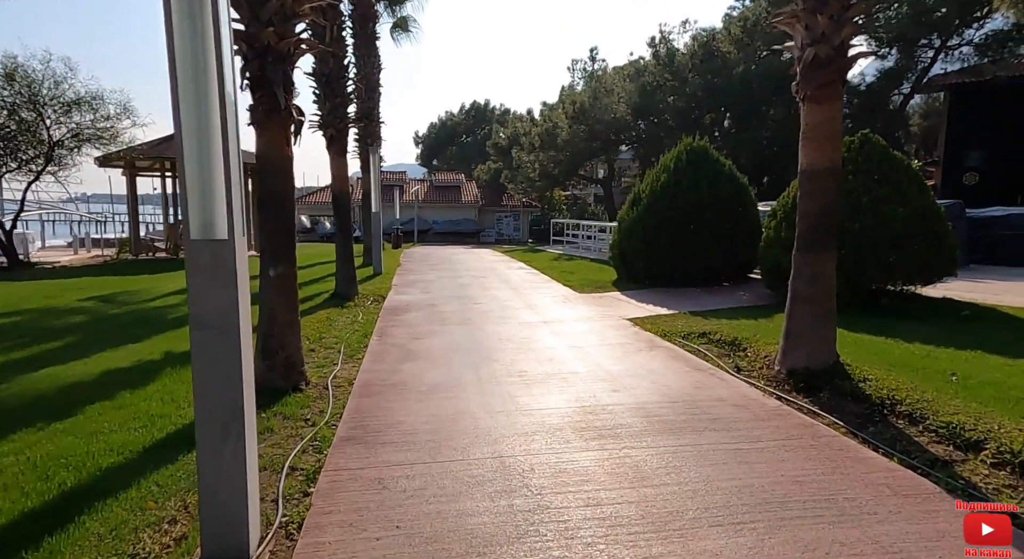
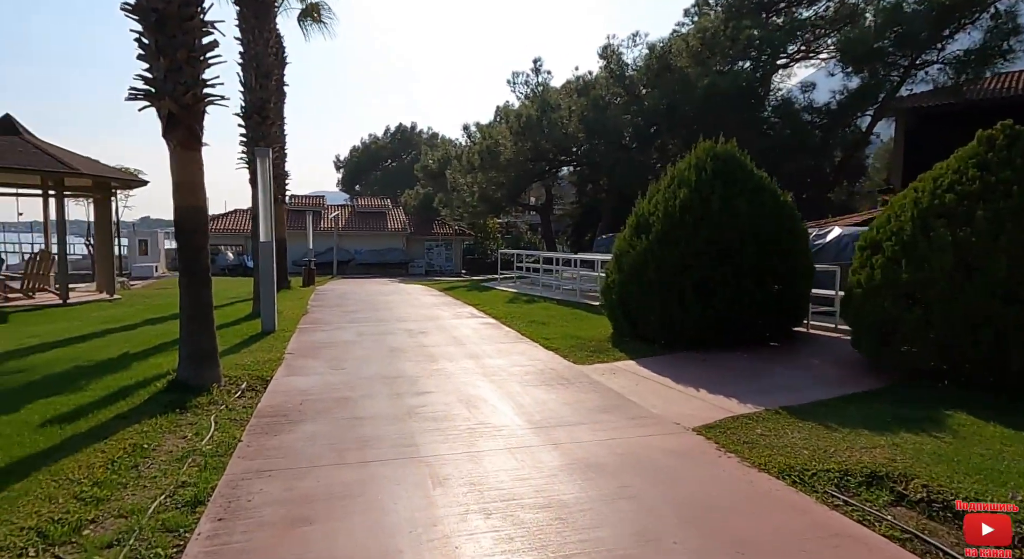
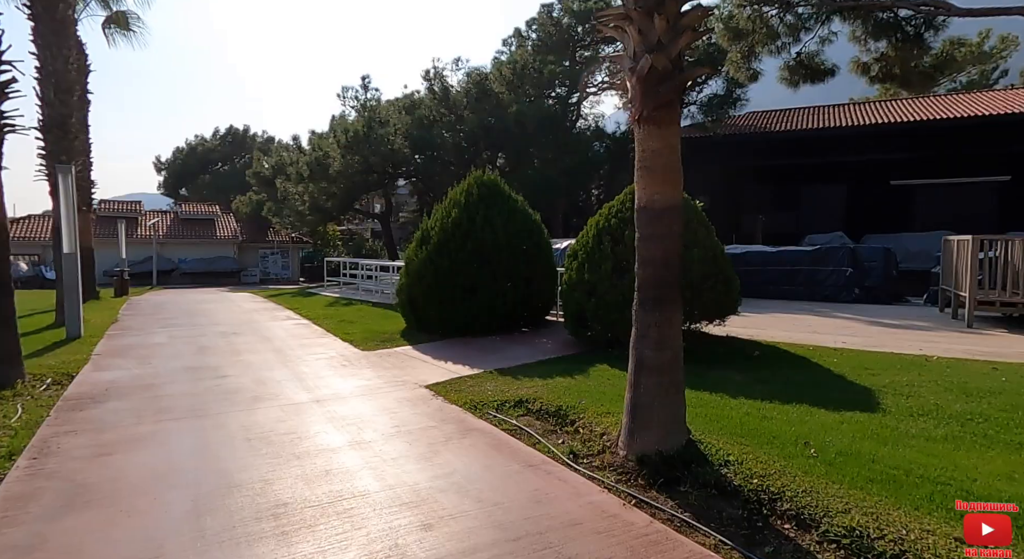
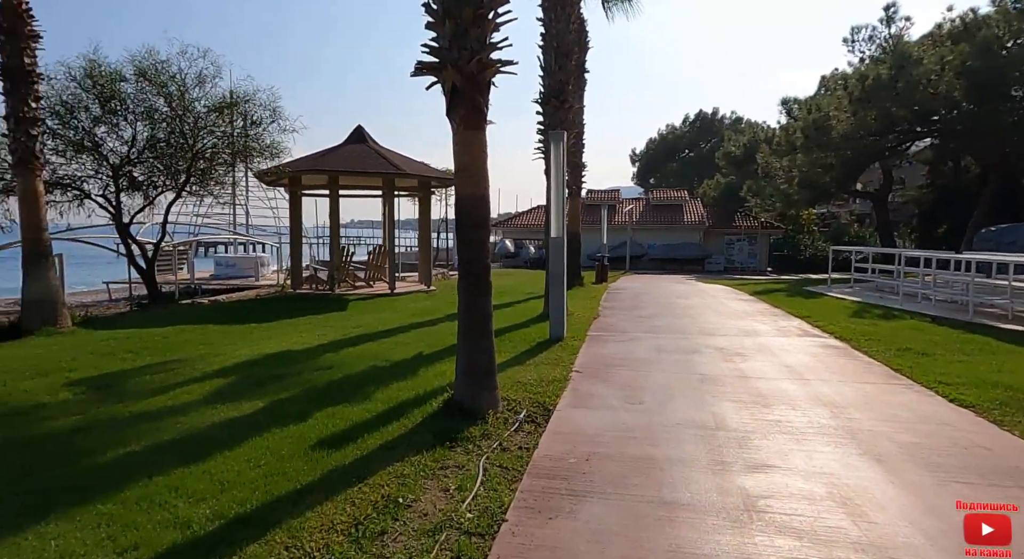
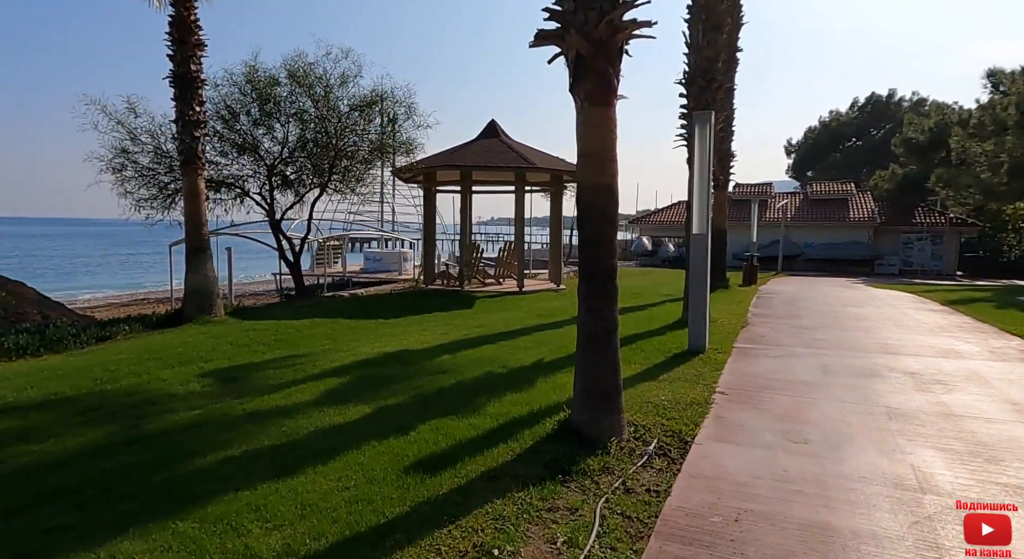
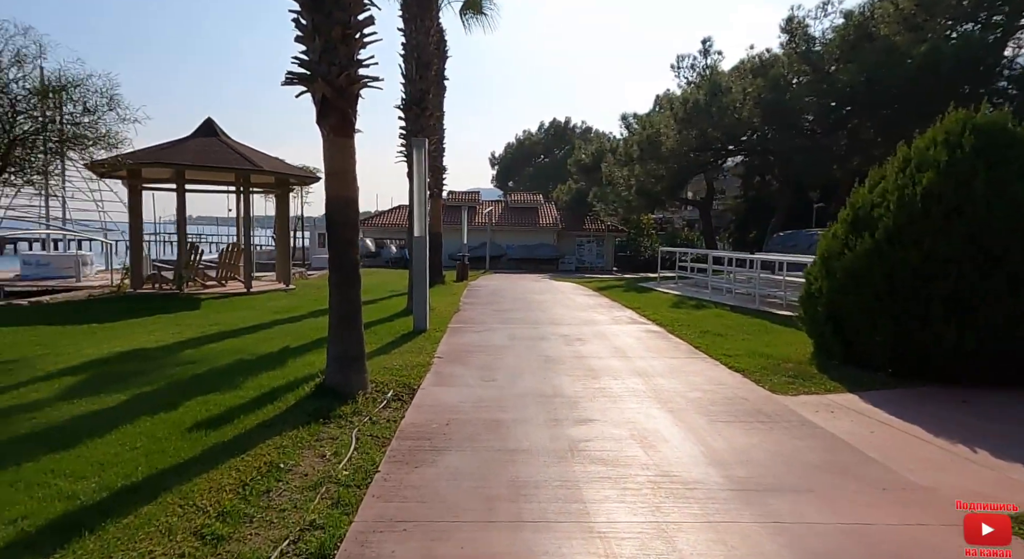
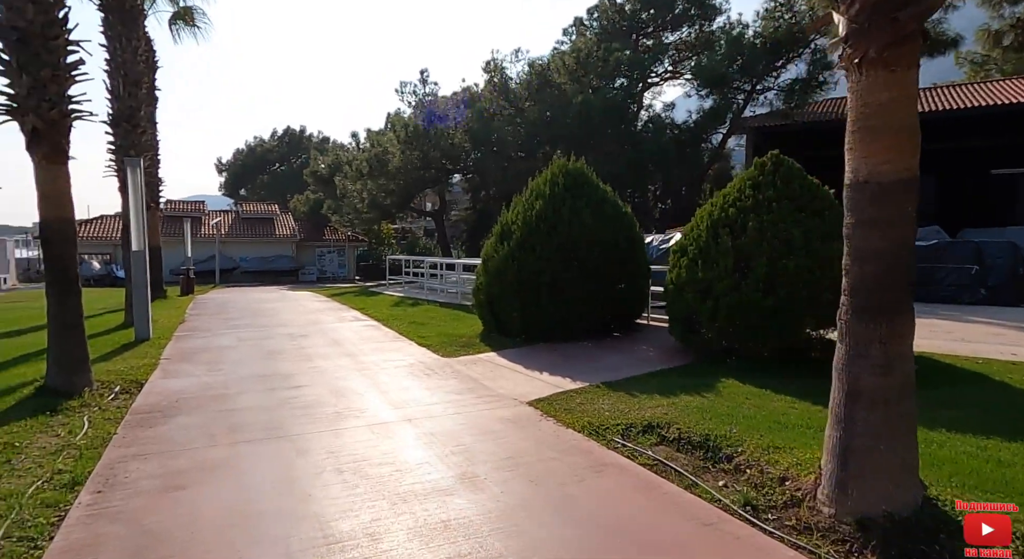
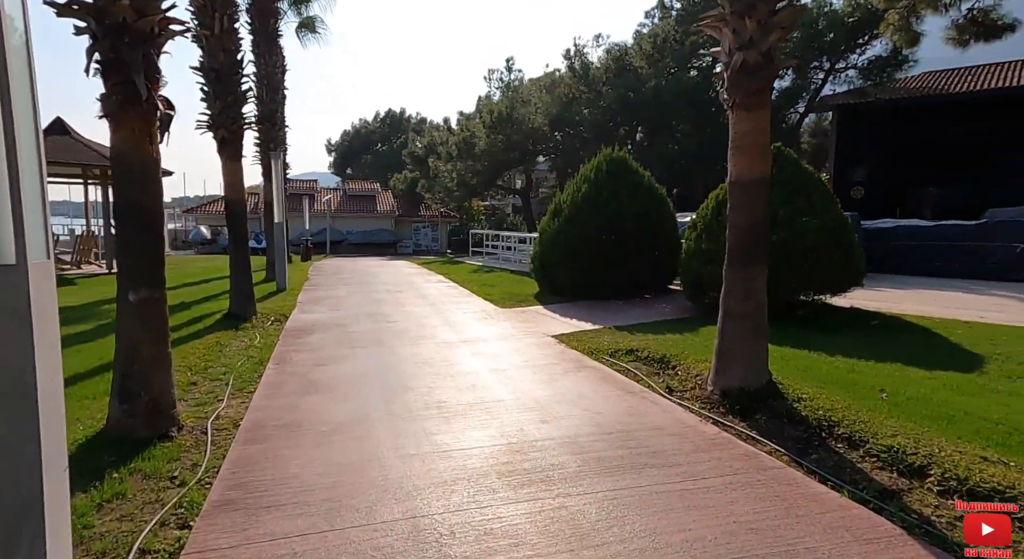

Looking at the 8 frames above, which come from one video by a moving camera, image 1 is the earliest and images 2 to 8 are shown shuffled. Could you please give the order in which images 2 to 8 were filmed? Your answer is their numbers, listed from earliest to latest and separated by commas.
8, 3, 7, 2, 6, 4, 5
